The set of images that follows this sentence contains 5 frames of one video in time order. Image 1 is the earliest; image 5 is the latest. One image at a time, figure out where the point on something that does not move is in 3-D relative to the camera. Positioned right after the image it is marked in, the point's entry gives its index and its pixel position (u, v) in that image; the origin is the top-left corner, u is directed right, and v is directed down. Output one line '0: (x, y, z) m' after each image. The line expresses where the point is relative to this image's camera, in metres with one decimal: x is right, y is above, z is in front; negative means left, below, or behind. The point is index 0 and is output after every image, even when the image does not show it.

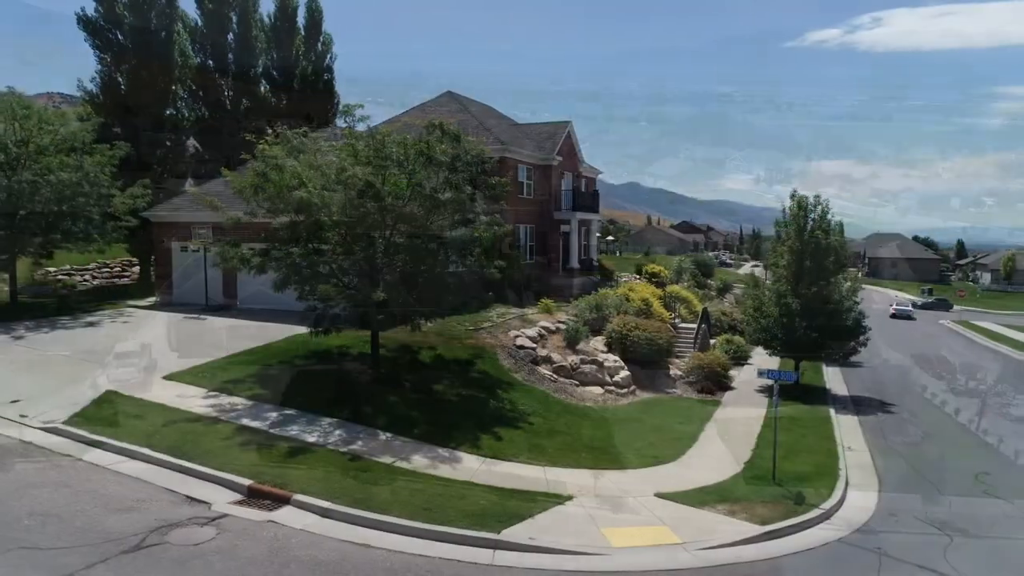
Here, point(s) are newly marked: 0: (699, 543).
0: (+2.5, -3.5, +9.8) m
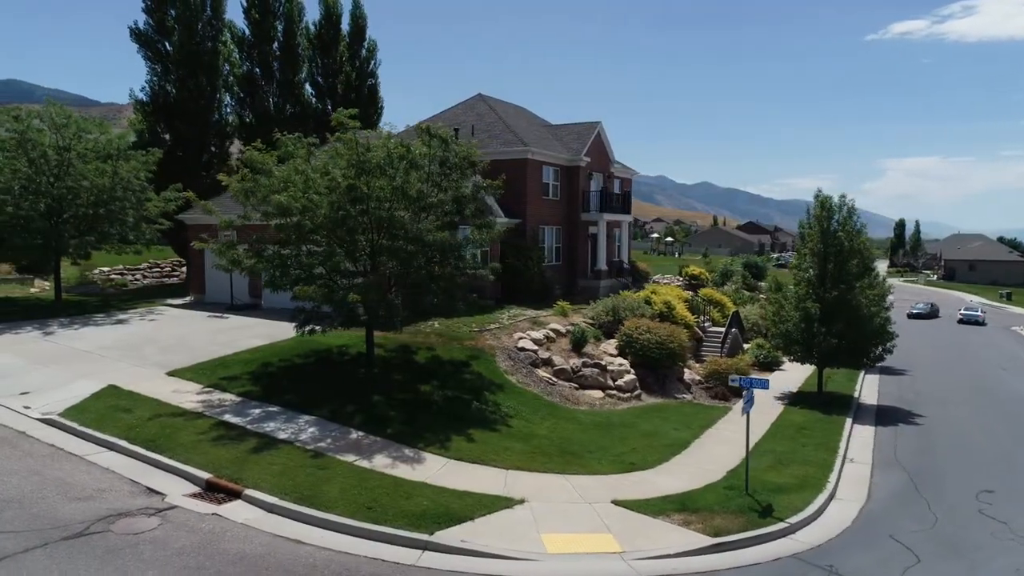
0: (+1.7, -3.5, +9.6) m
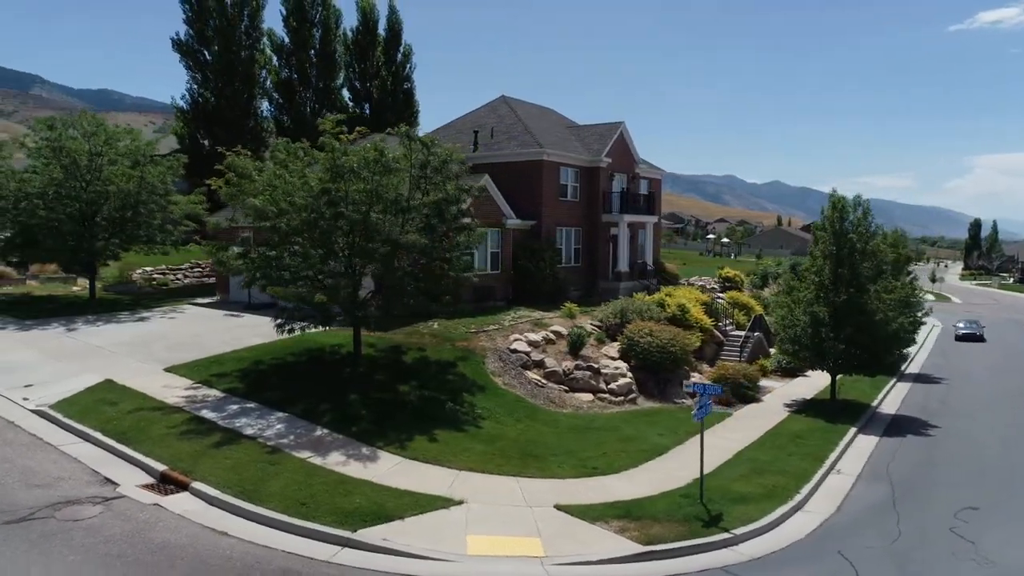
0: (+0.6, -3.6, +9.6) m
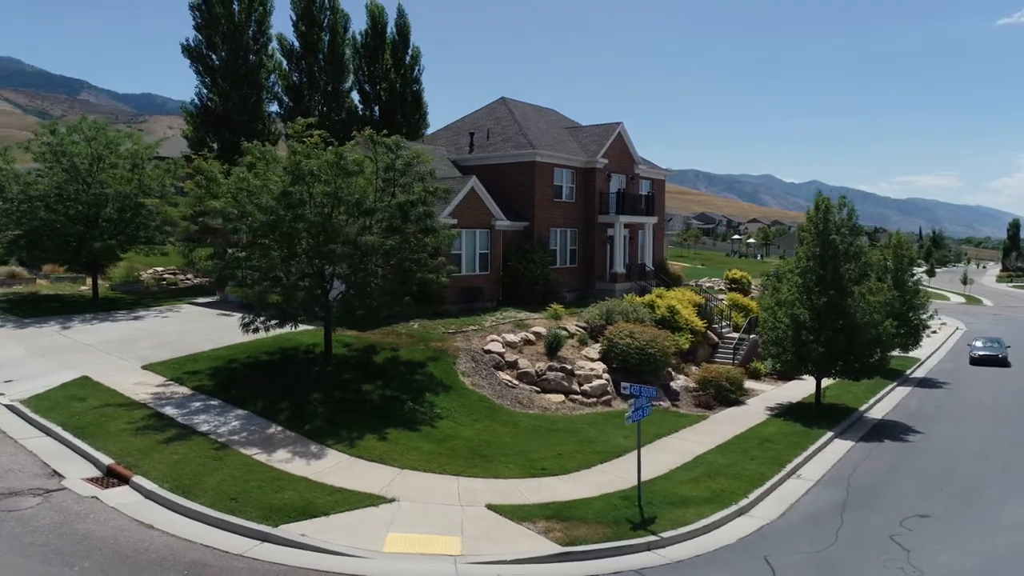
0: (-0.5, -3.6, +9.7) m
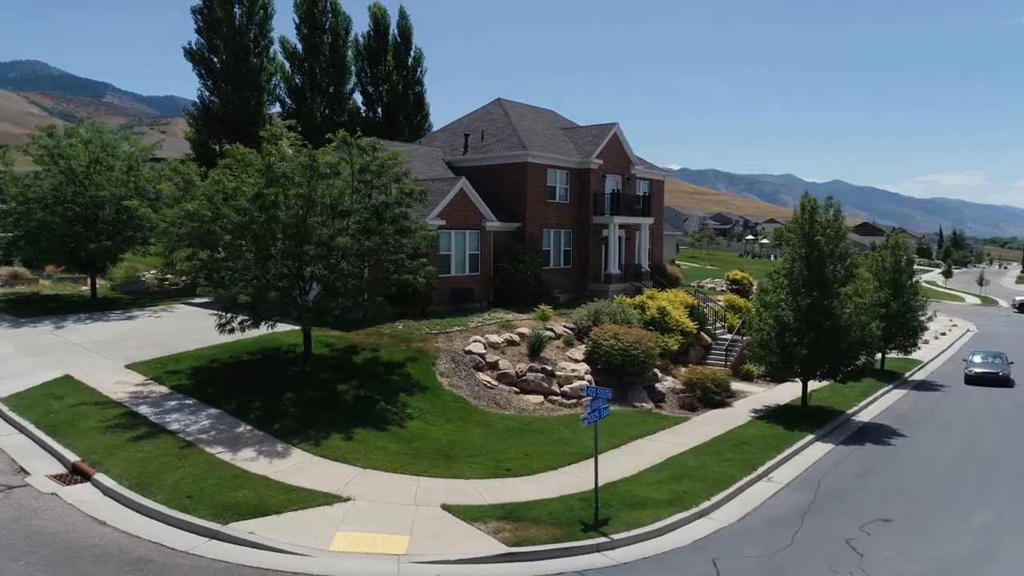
0: (-1.3, -3.6, +9.7) m
